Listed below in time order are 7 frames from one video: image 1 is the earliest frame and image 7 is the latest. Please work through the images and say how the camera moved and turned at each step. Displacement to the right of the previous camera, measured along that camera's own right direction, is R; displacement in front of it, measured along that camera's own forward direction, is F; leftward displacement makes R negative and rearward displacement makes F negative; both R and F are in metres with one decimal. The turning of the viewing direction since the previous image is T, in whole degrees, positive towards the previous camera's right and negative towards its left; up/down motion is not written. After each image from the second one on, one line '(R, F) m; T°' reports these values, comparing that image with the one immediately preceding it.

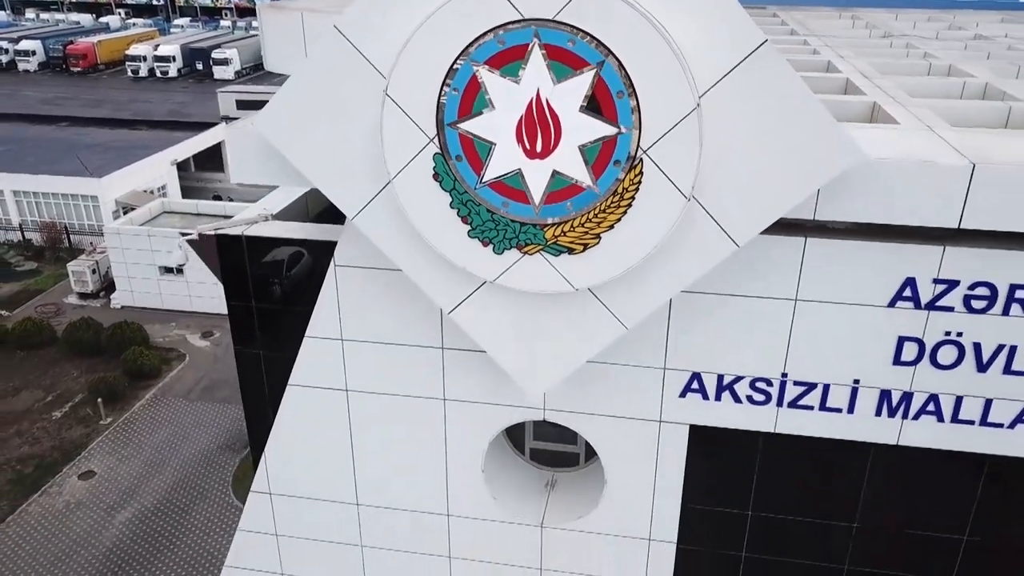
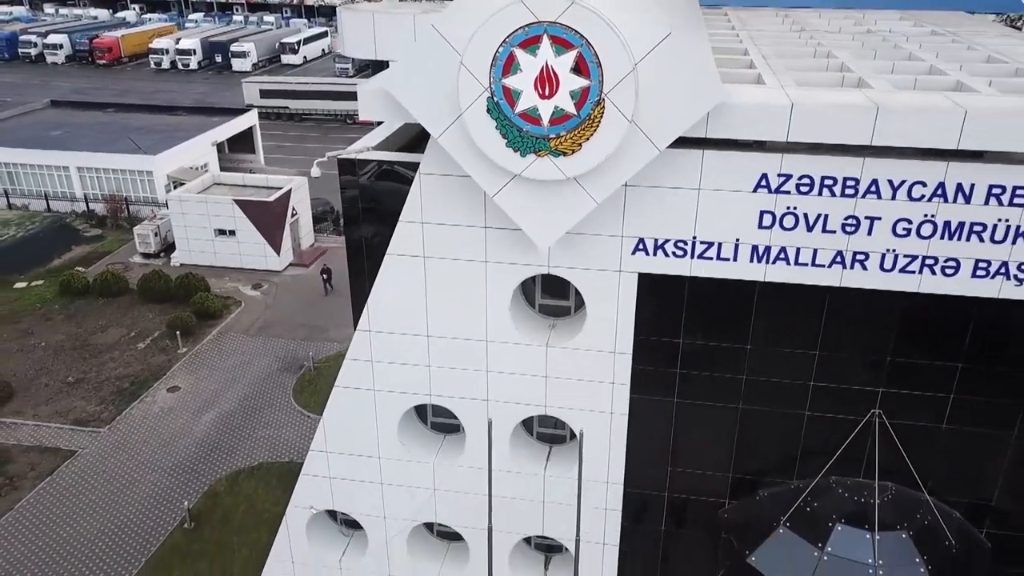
(-0.3, -4.3) m; 0°
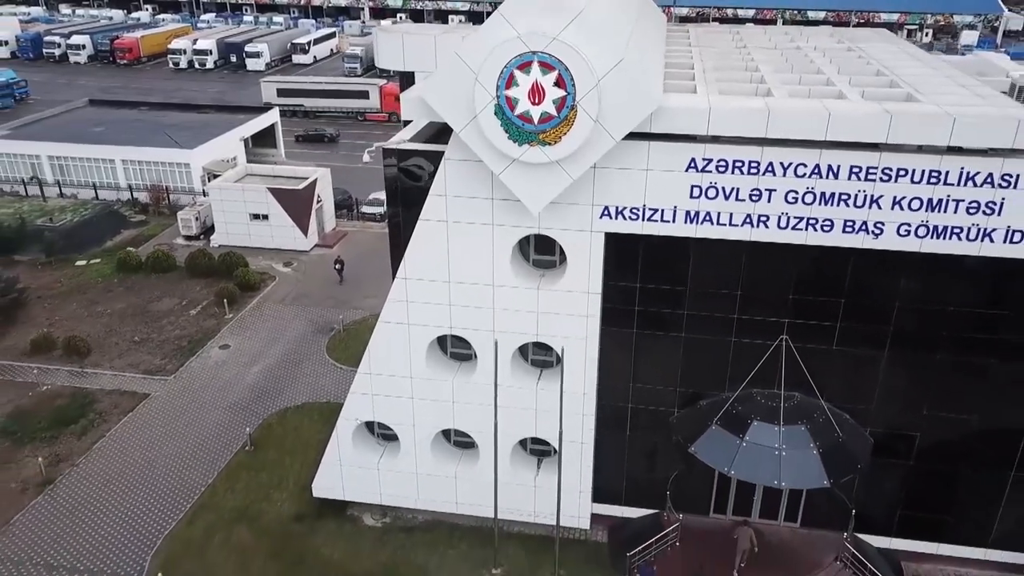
(0.0, -4.1) m; 0°
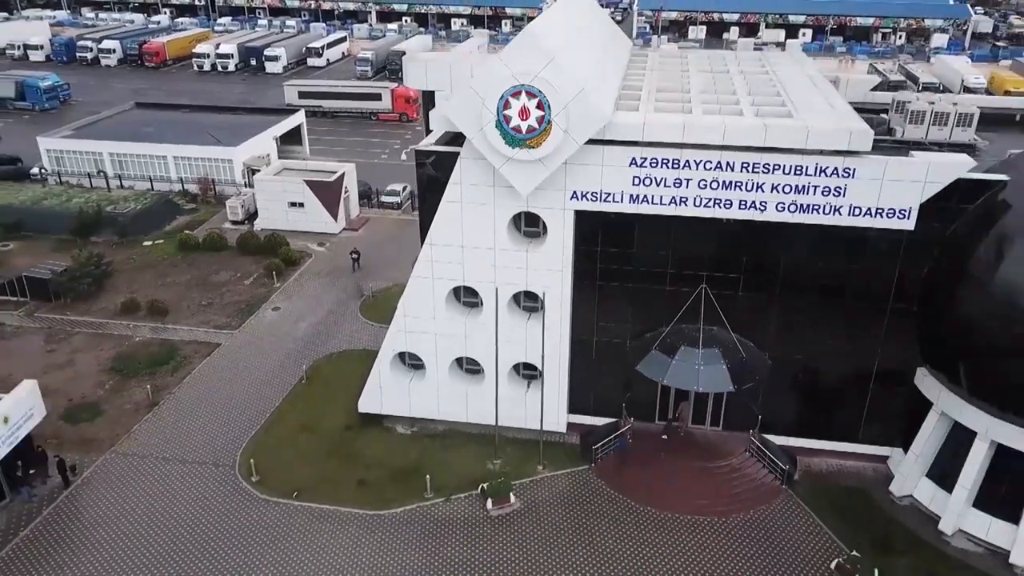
(+0.1, -6.3) m; 0°
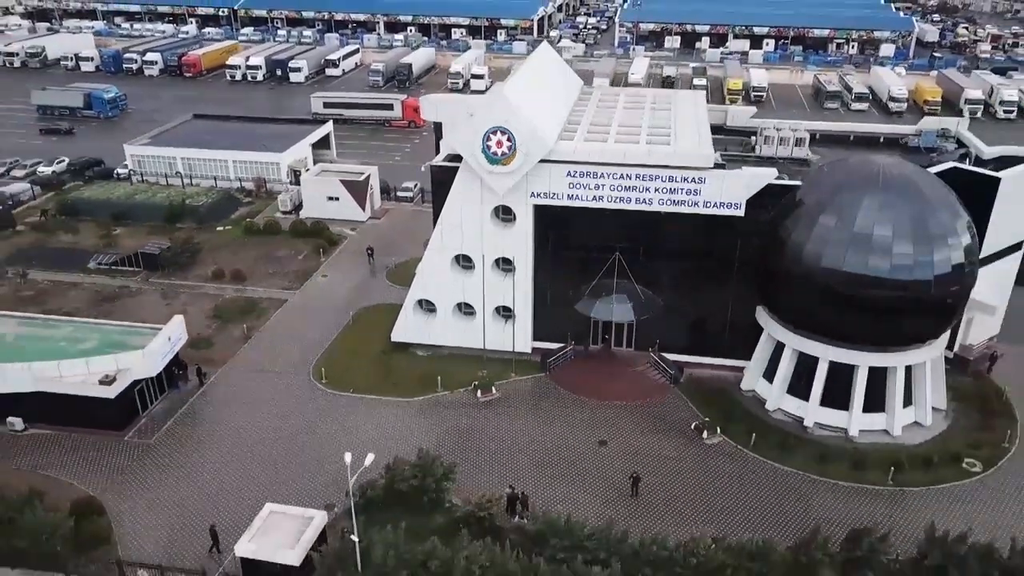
(+1.0, -12.0) m; 0°
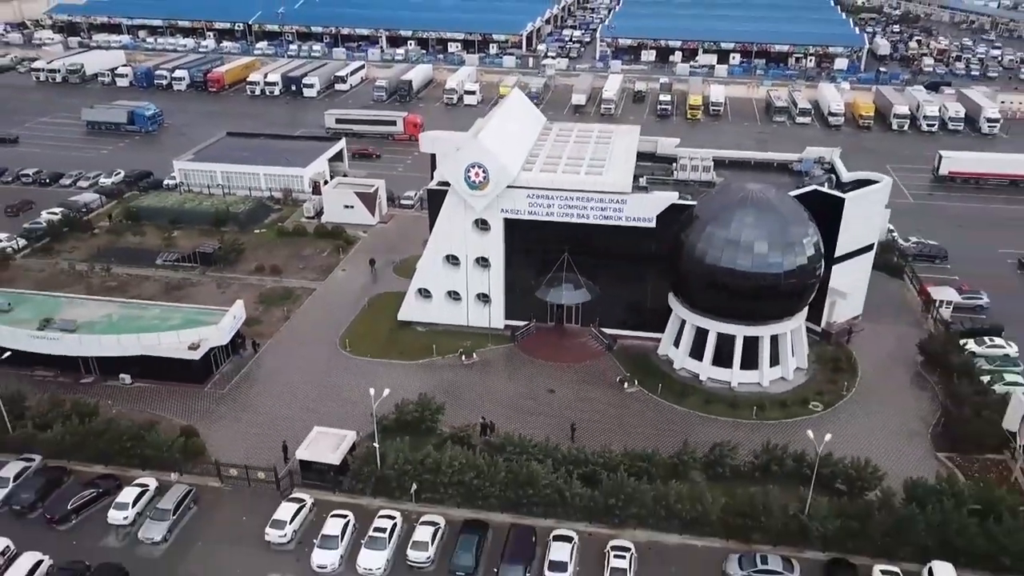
(+1.7, -11.9) m; 0°
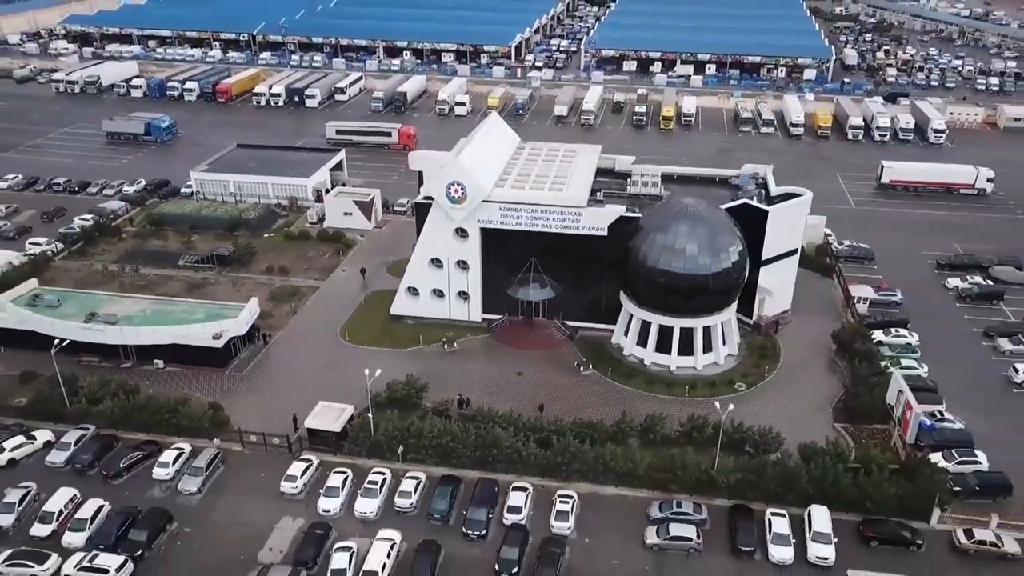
(+2.0, -8.0) m; 0°
